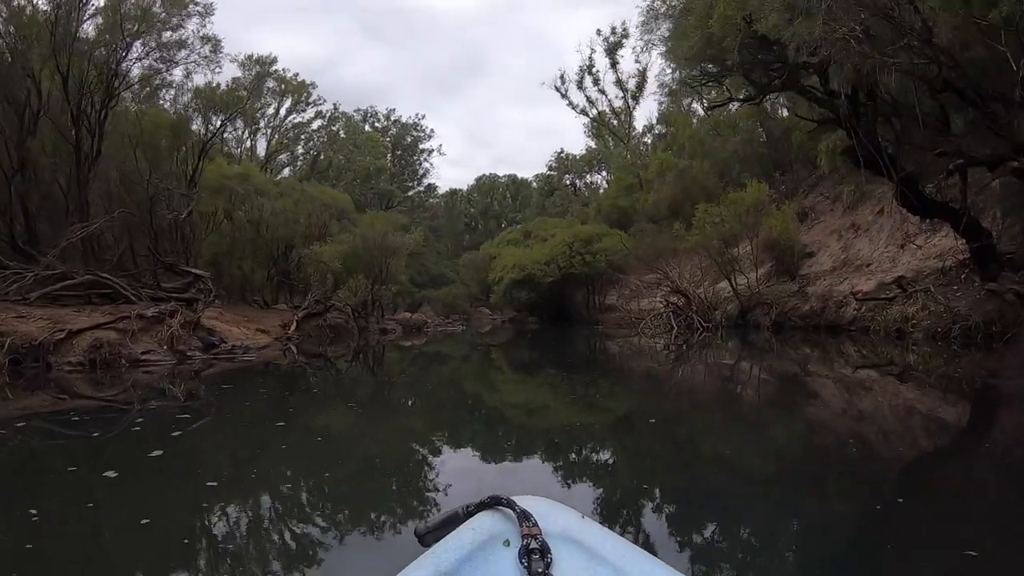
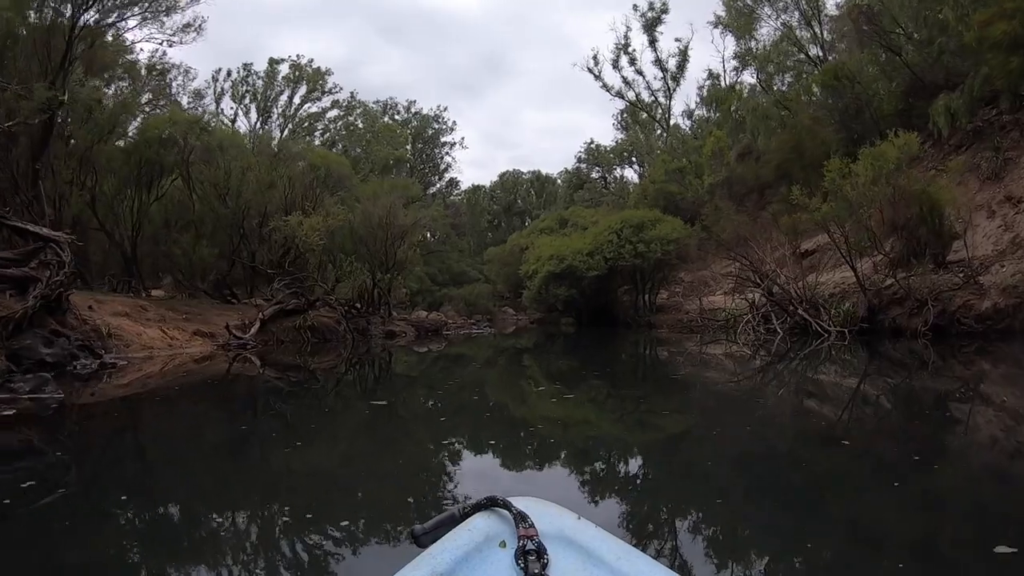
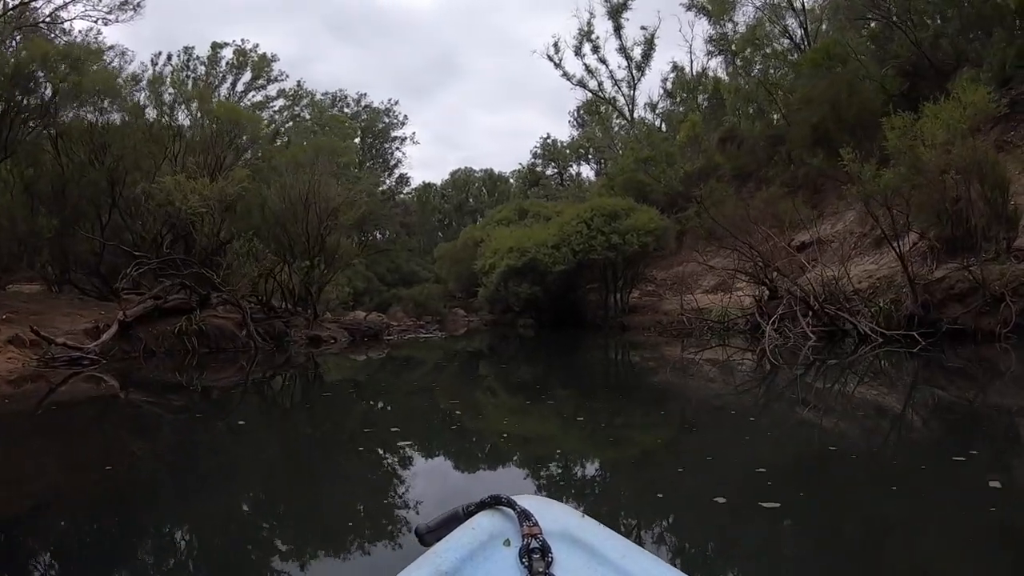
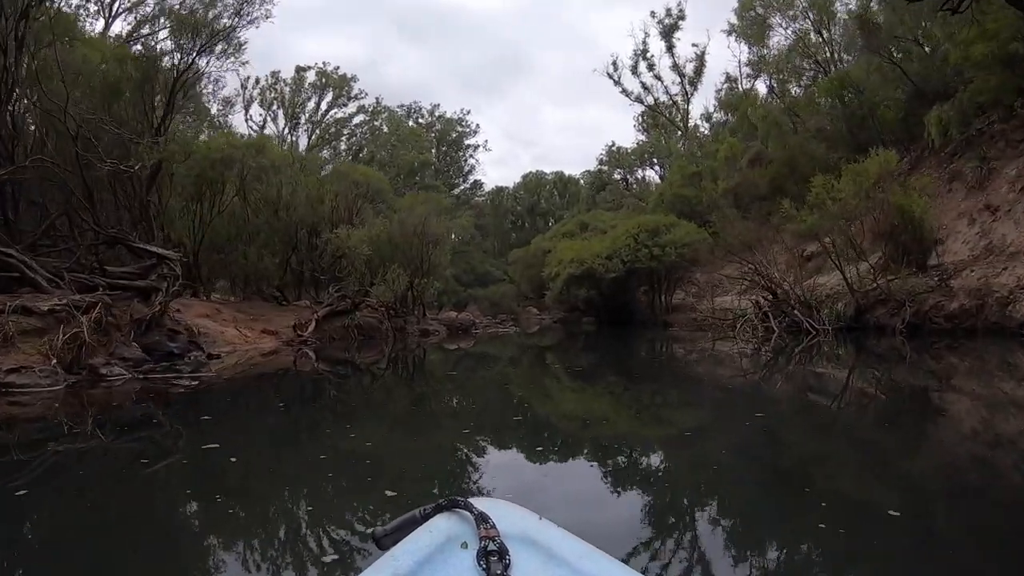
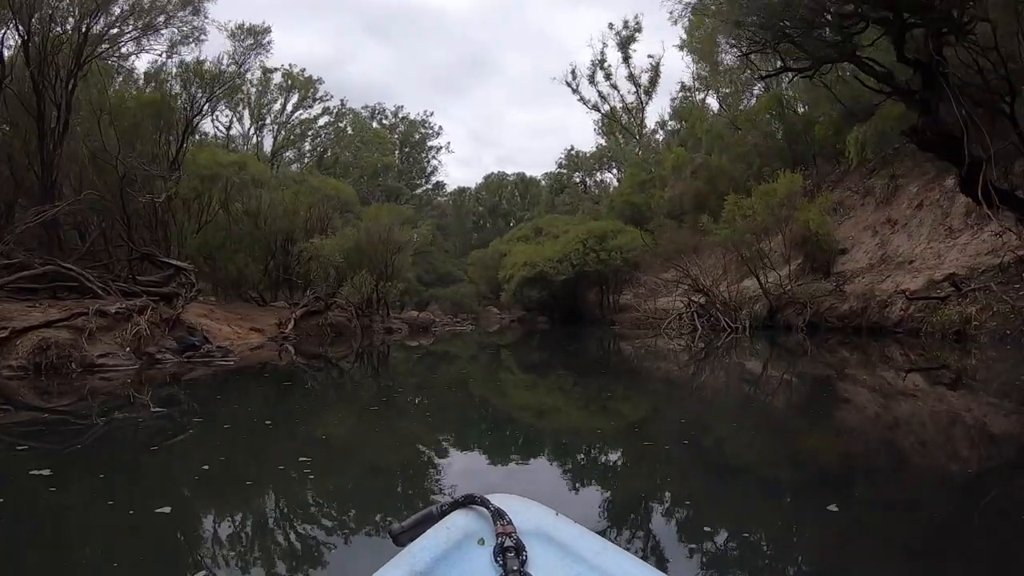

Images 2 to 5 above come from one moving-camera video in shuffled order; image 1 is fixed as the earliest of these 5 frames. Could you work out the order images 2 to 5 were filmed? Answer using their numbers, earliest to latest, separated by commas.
5, 4, 2, 3
